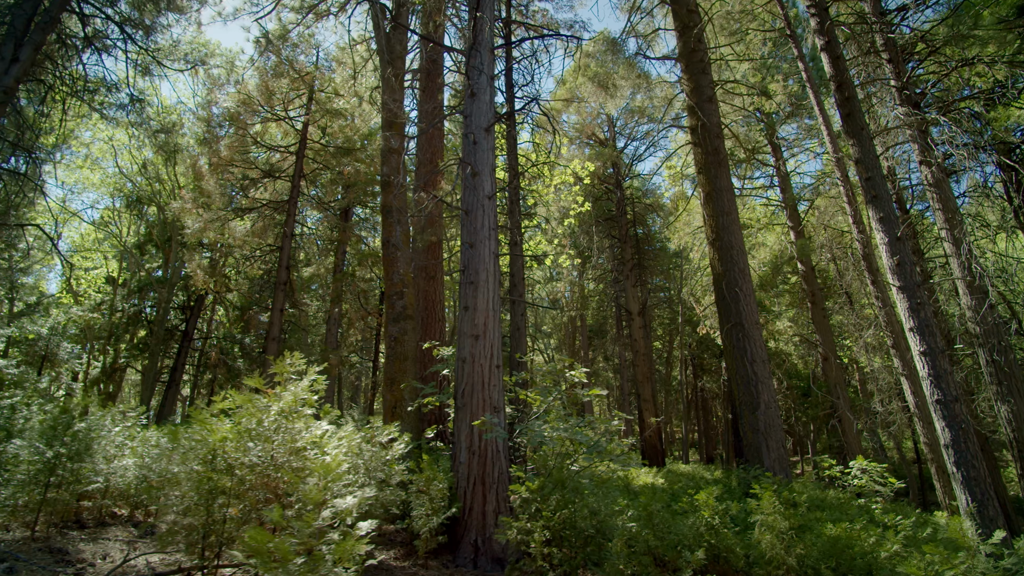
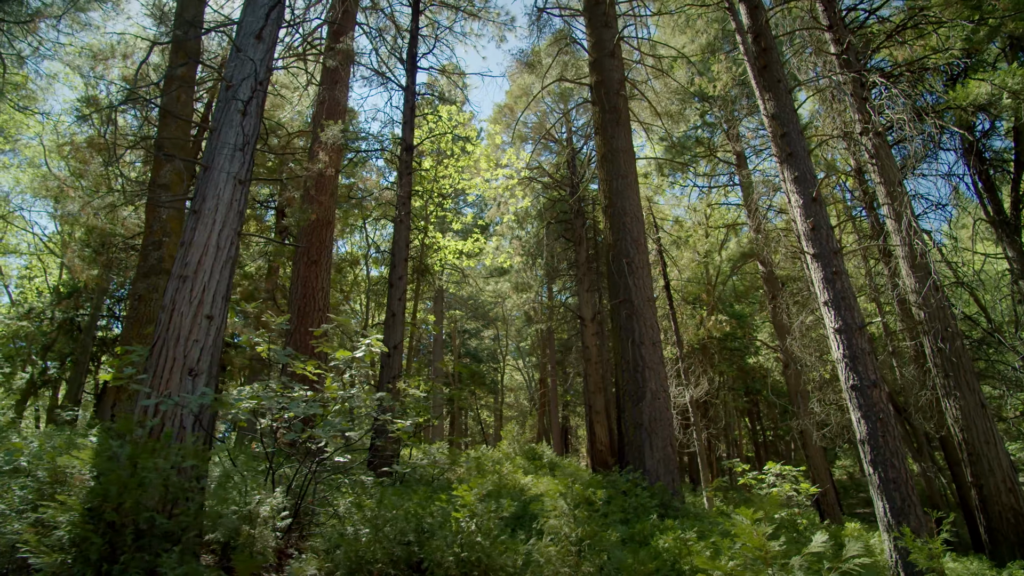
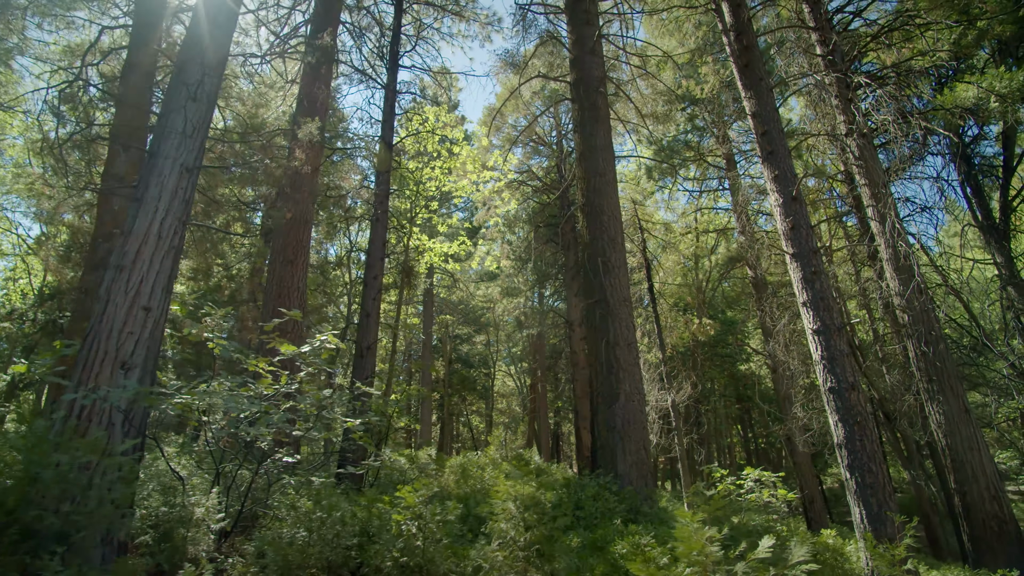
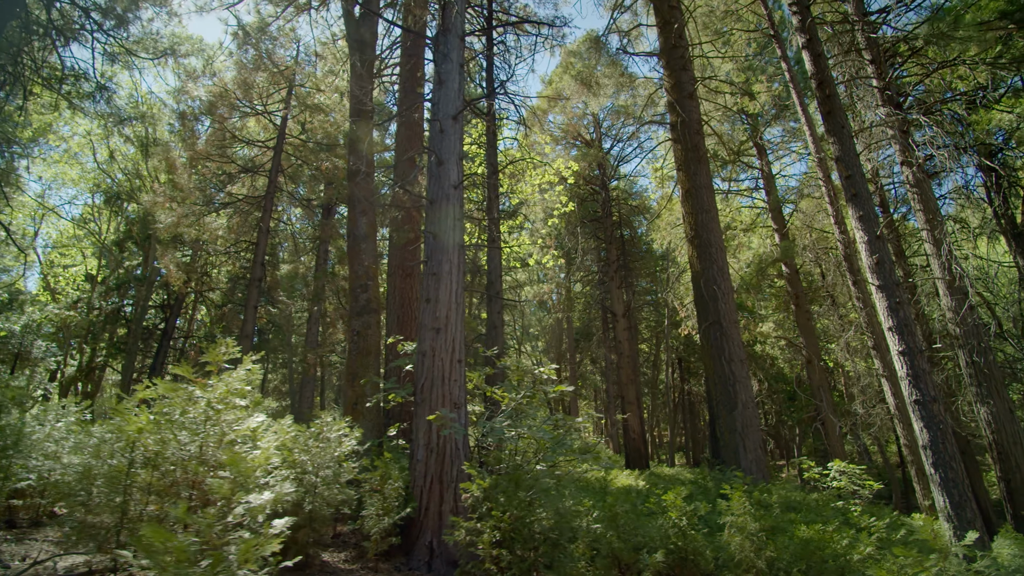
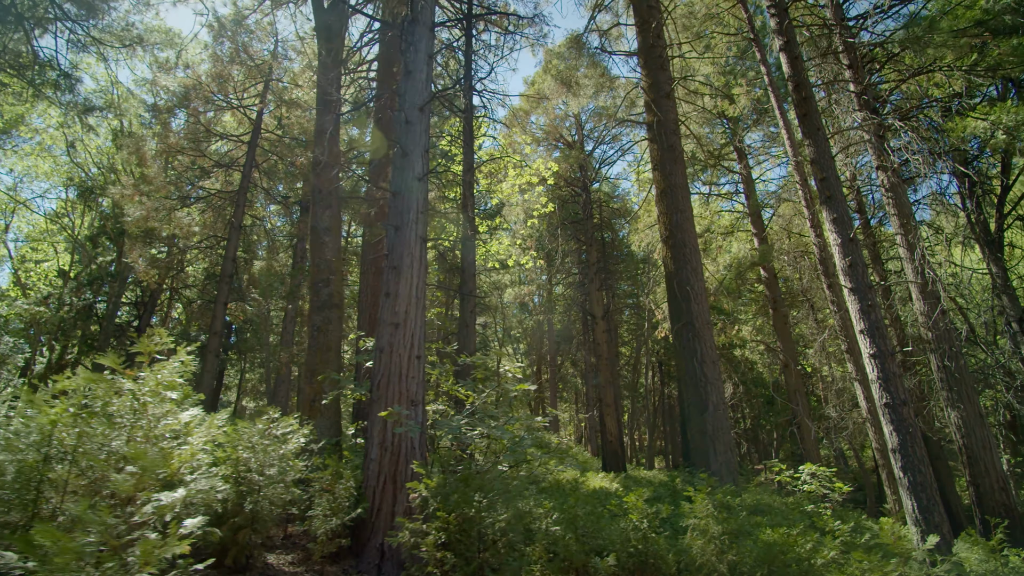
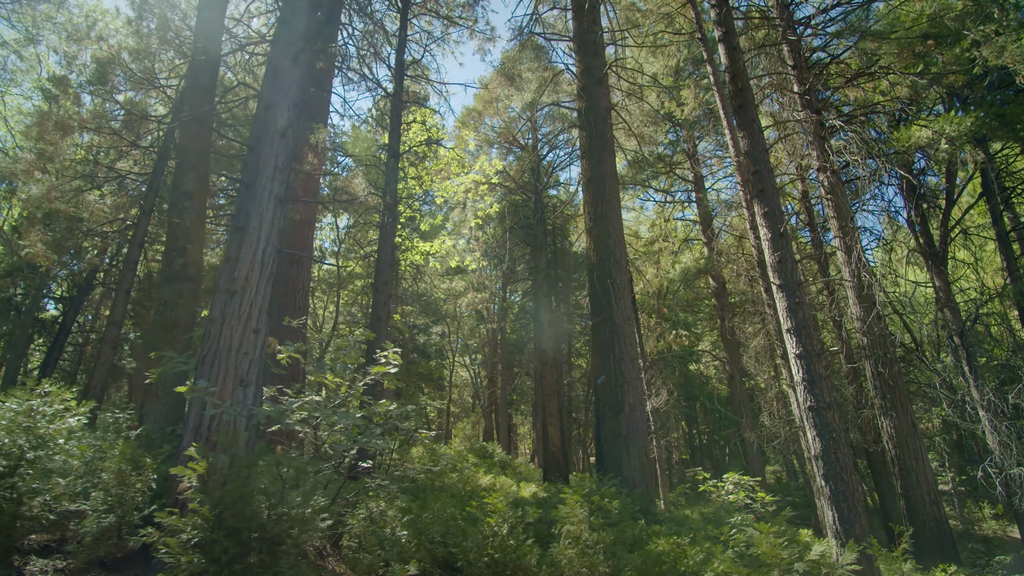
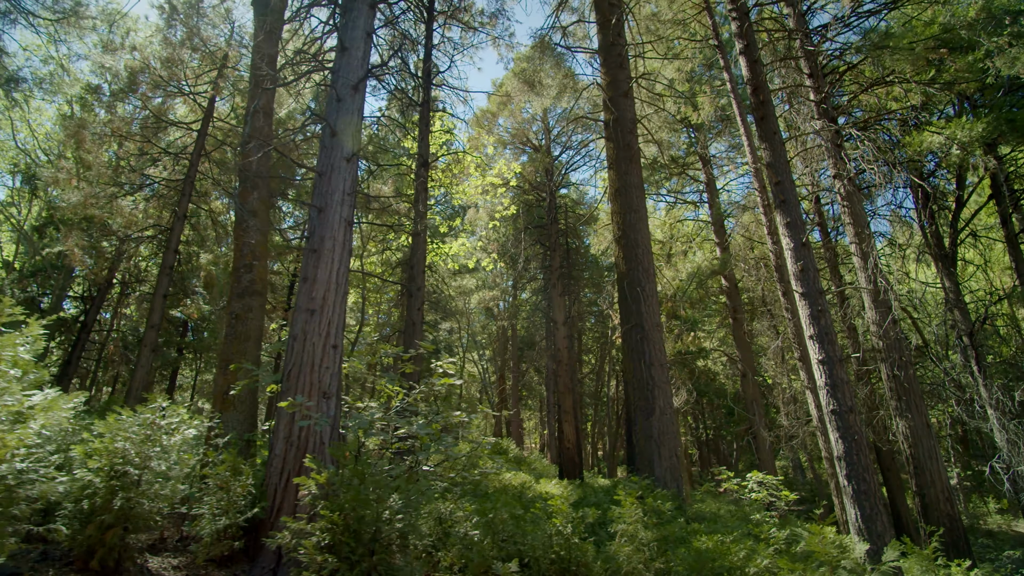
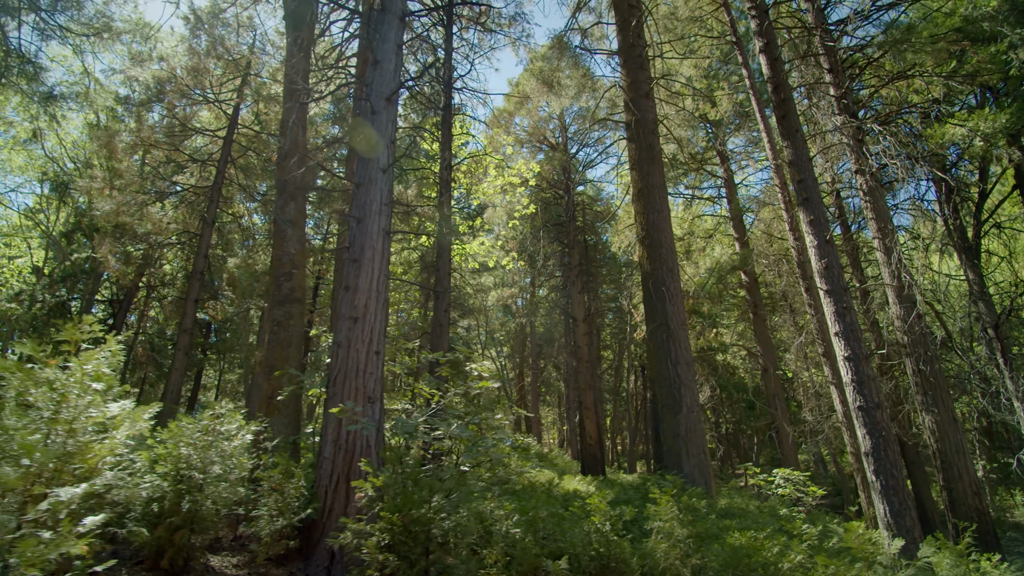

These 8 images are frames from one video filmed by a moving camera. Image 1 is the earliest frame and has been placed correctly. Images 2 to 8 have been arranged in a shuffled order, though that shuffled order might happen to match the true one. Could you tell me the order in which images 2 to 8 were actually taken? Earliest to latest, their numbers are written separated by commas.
4, 5, 8, 7, 6, 2, 3
